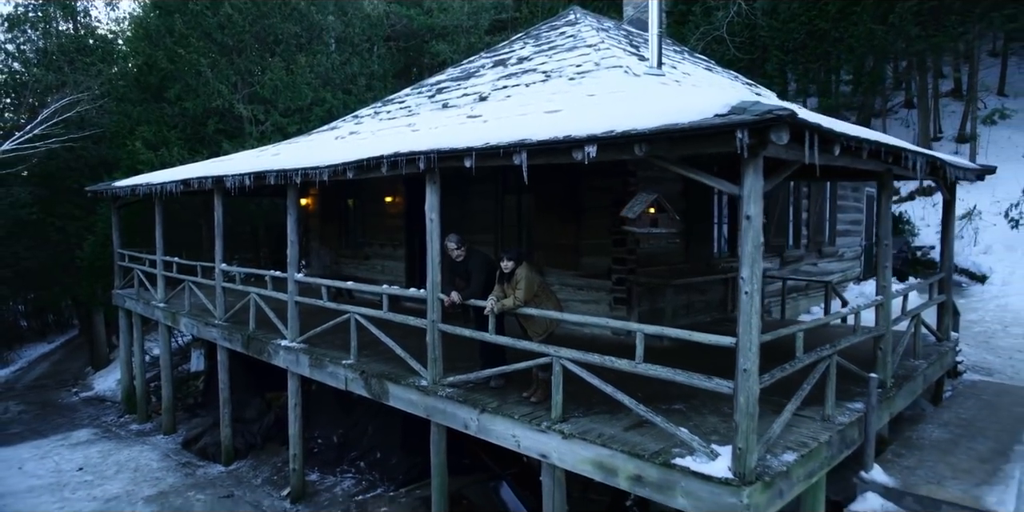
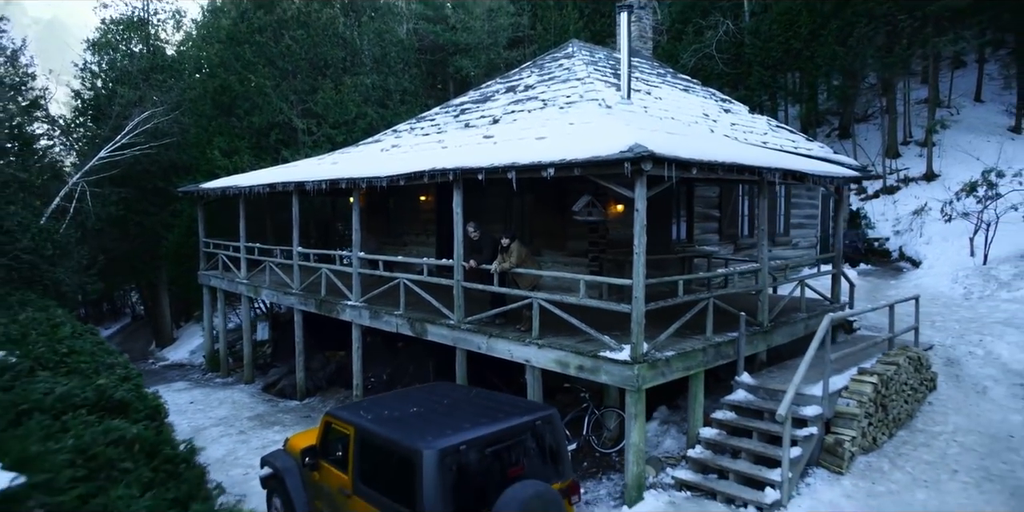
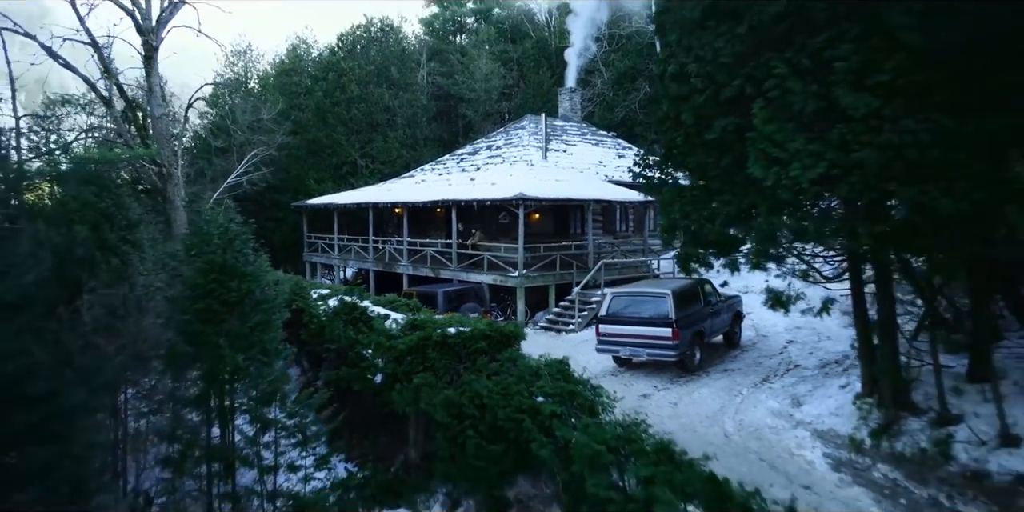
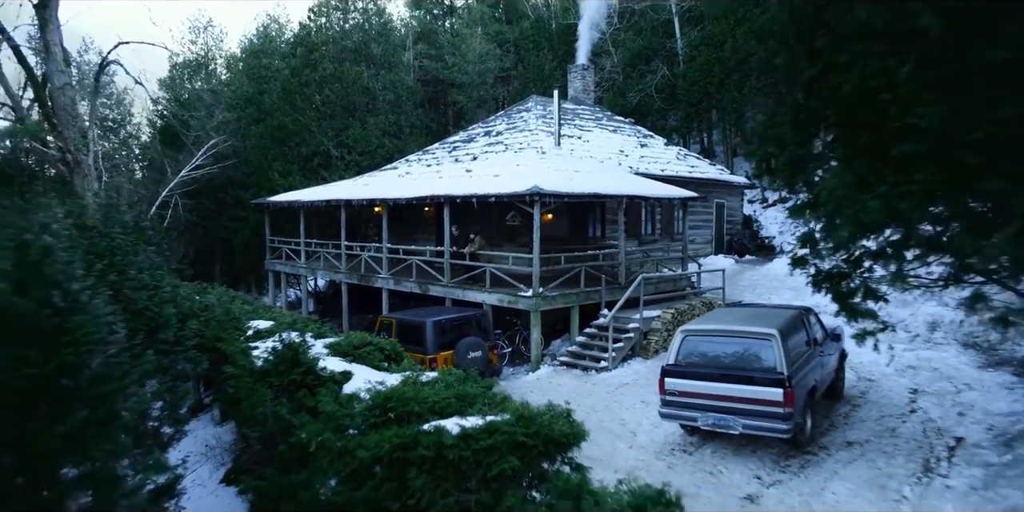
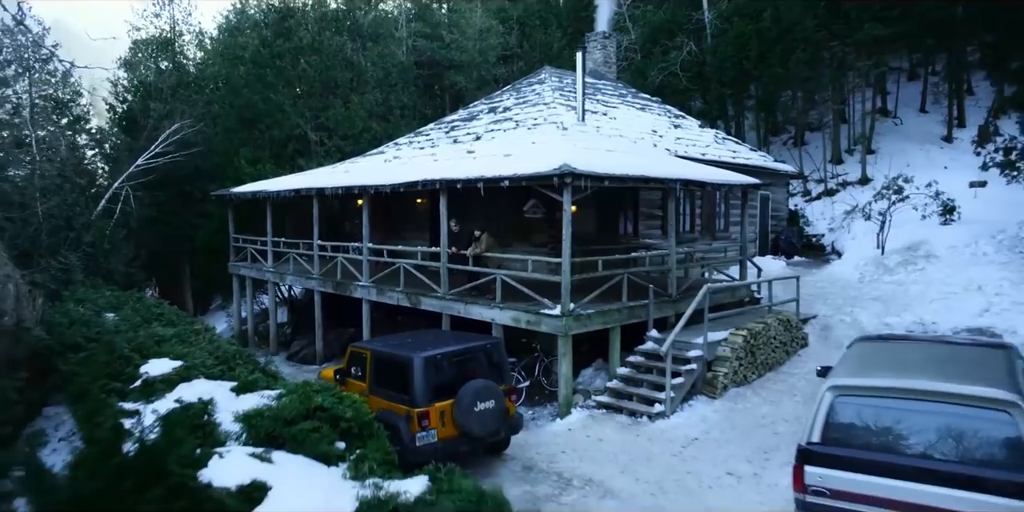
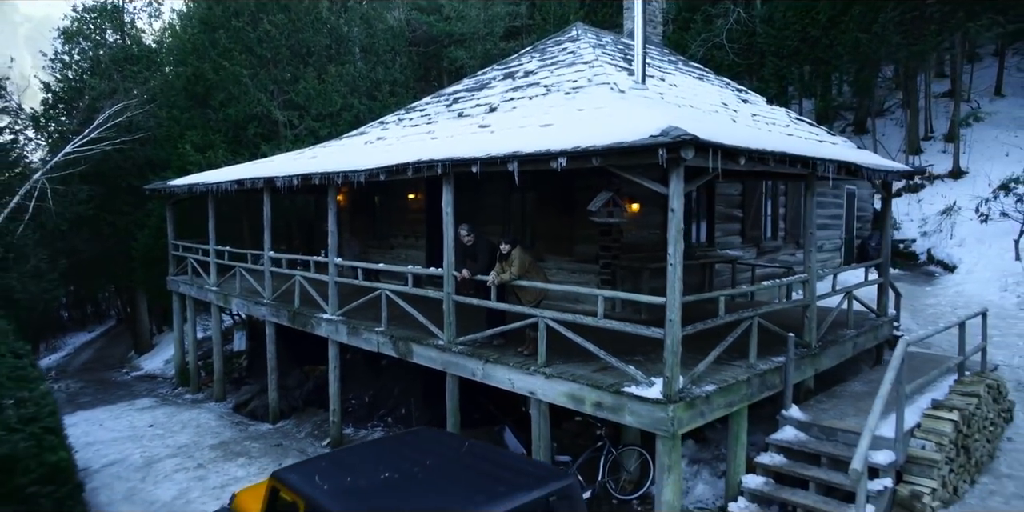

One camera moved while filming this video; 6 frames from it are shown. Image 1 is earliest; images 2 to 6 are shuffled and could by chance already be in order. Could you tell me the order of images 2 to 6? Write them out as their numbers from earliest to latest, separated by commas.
6, 2, 5, 4, 3
